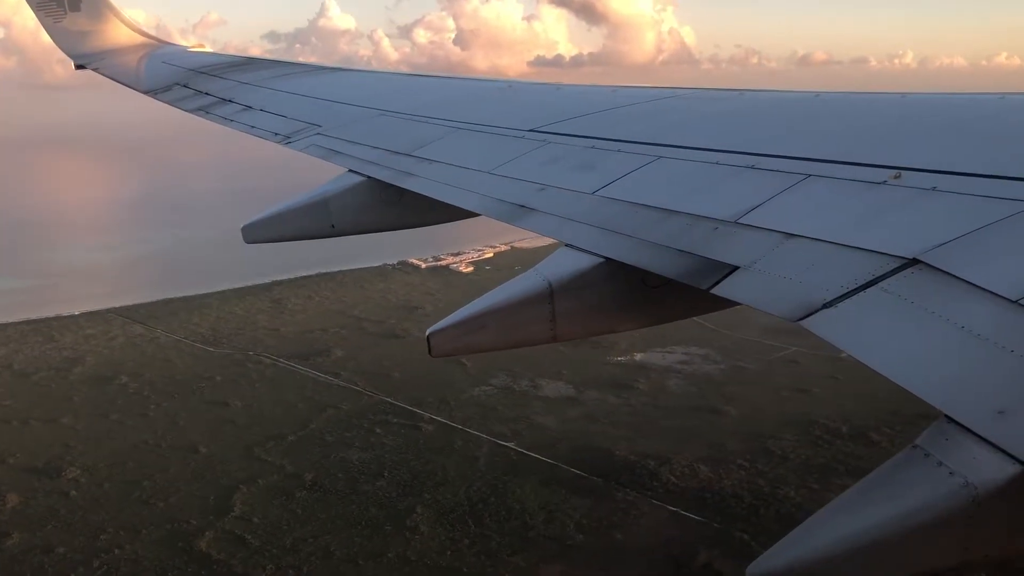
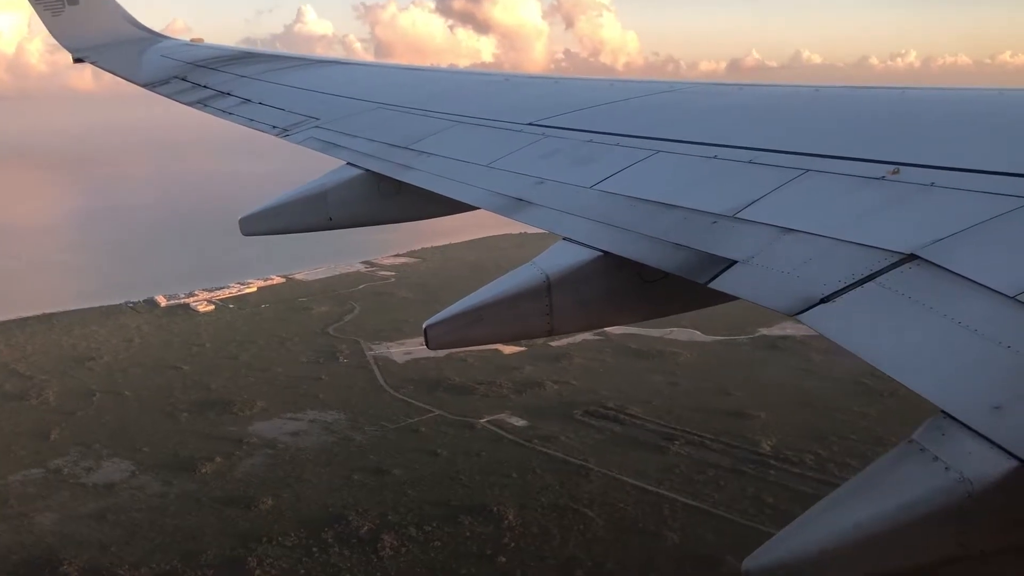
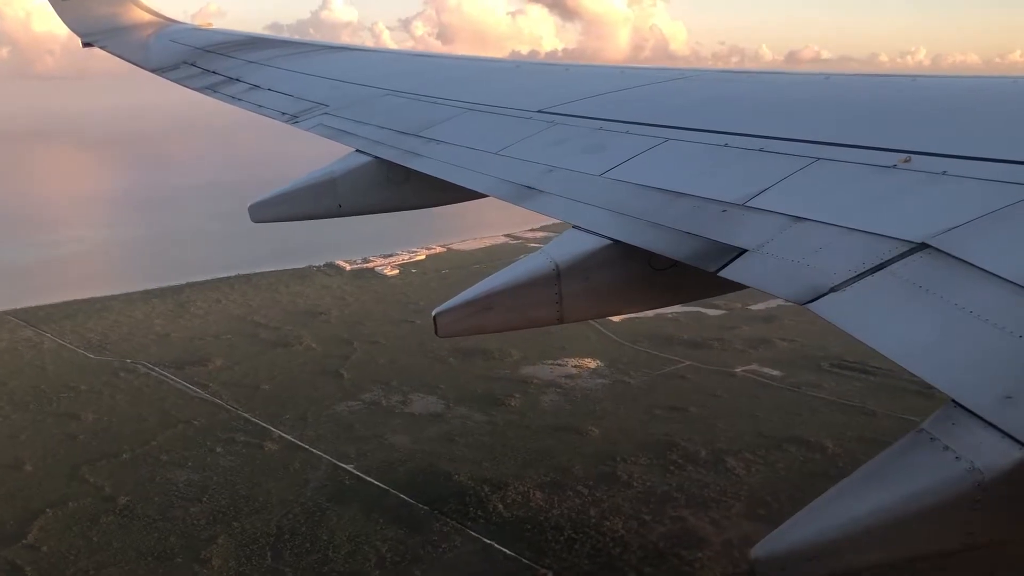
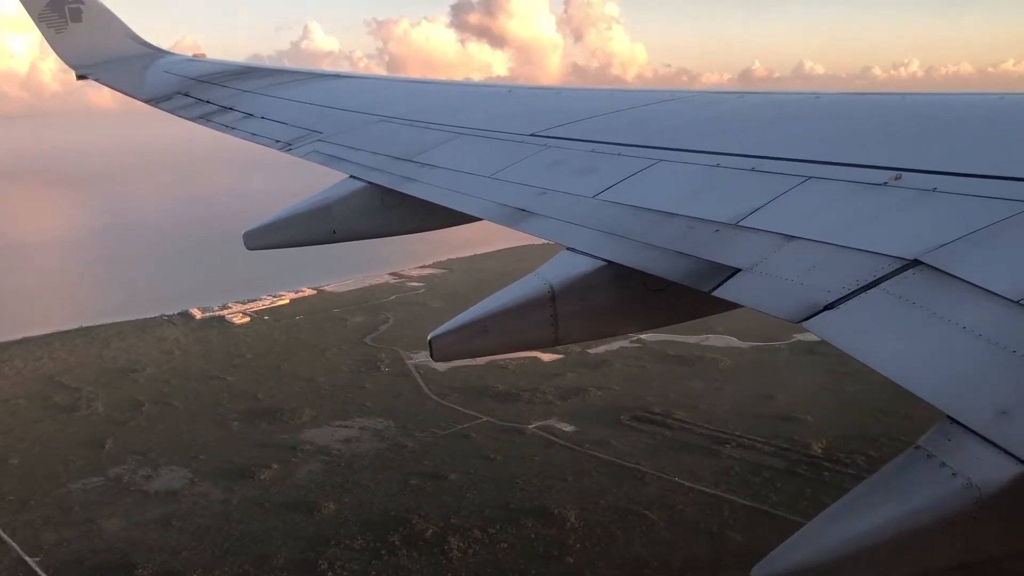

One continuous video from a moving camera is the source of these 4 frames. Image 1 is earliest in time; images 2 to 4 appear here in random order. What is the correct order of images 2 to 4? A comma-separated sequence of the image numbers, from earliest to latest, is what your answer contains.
3, 4, 2
